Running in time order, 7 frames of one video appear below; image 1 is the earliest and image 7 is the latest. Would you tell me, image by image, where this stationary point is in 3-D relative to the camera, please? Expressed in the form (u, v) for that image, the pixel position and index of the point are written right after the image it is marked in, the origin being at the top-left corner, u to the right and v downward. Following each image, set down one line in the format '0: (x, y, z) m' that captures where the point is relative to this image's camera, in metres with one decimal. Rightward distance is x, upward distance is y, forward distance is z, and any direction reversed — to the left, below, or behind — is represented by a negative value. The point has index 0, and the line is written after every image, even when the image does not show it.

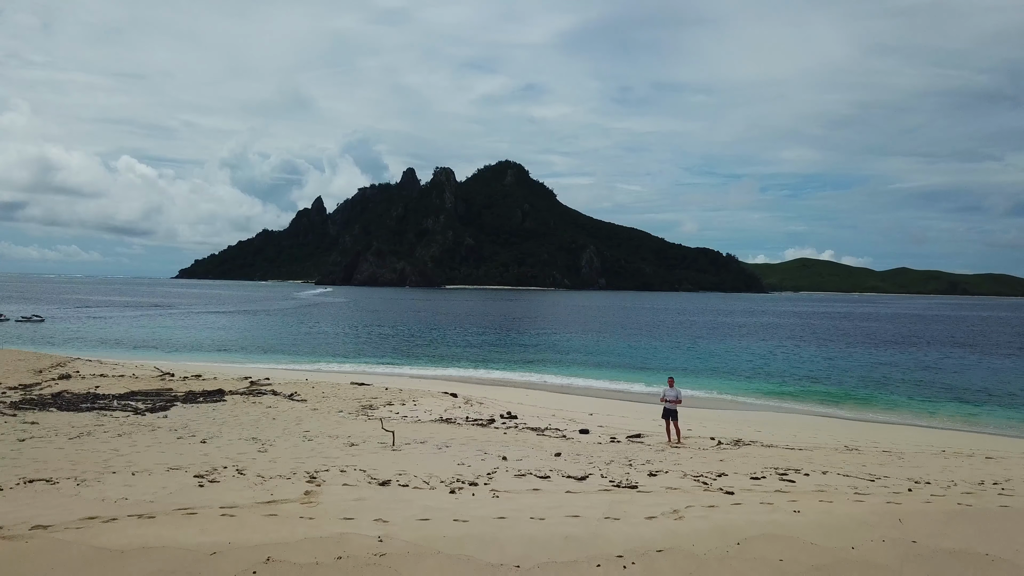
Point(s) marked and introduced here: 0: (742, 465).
0: (+1.8, -1.5, +6.5) m
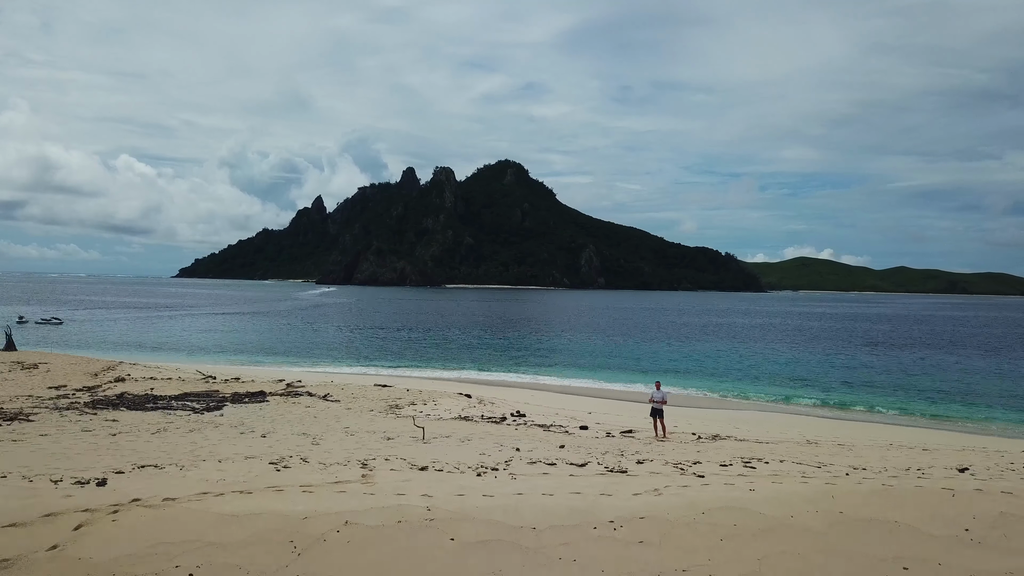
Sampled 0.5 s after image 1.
0: (+1.9, -1.7, +7.8) m
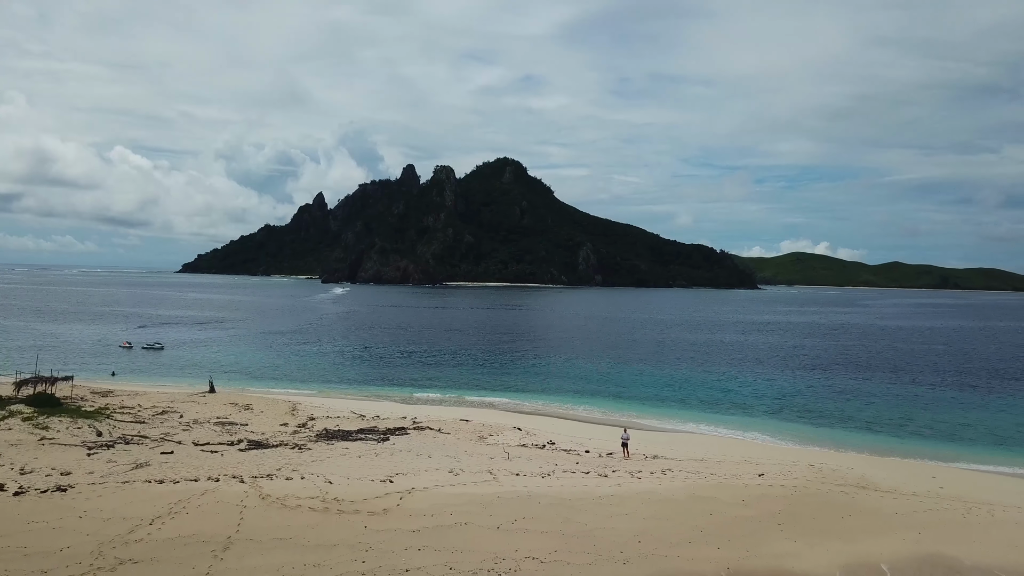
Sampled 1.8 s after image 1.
0: (+2.7, -3.6, +15.9) m
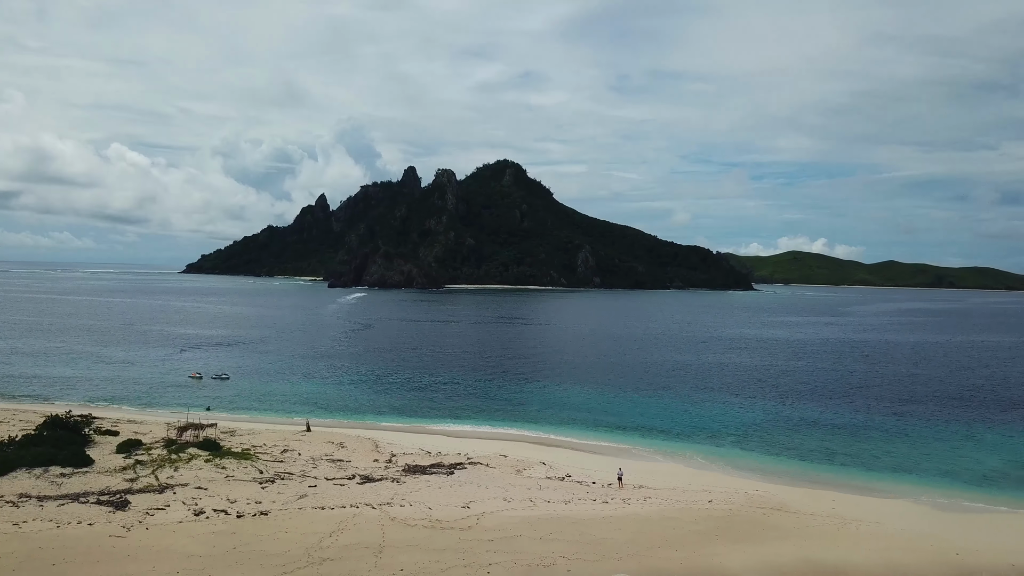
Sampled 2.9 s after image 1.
0: (+3.6, -6.2, +23.4) m
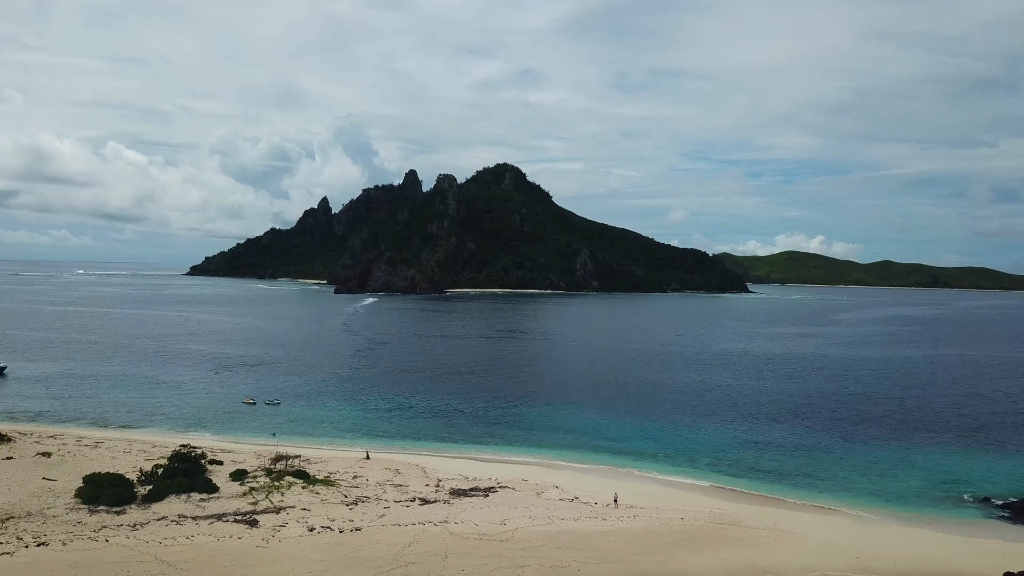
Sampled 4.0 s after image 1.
0: (+4.5, -8.9, +31.2) m
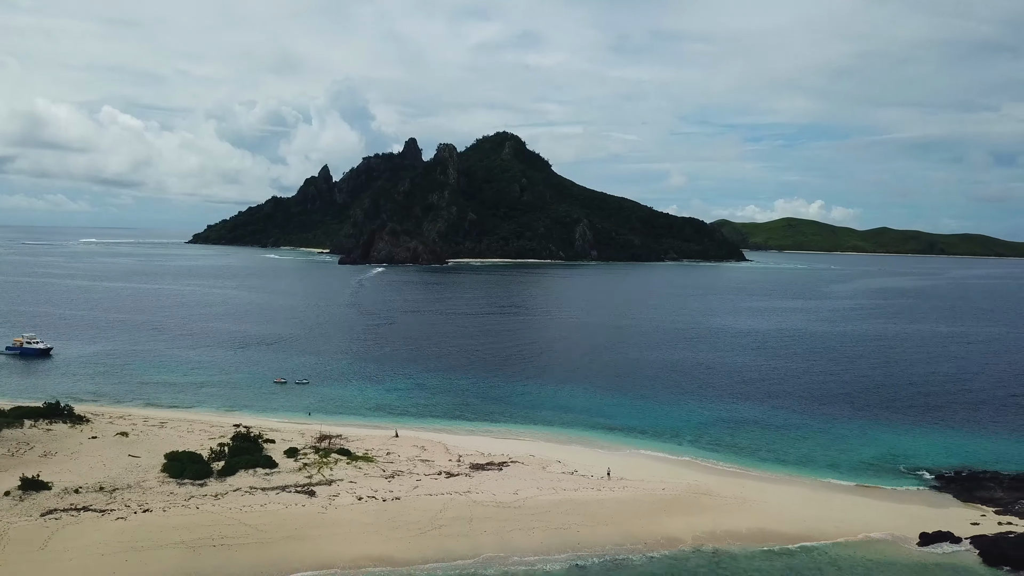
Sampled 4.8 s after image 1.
0: (+5.0, -9.4, +37.5) m
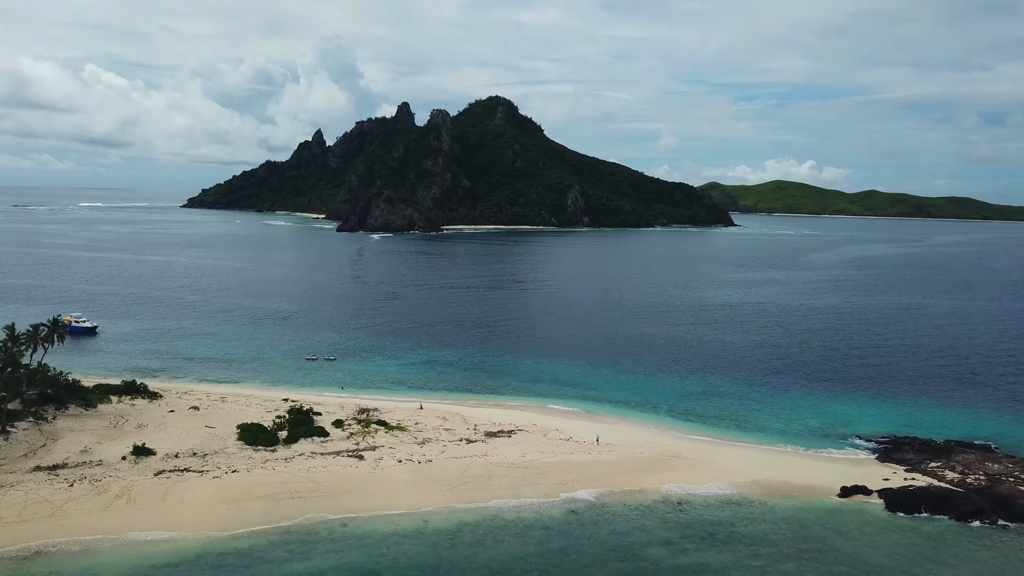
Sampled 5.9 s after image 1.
0: (+5.5, -9.5, +46.4) m
